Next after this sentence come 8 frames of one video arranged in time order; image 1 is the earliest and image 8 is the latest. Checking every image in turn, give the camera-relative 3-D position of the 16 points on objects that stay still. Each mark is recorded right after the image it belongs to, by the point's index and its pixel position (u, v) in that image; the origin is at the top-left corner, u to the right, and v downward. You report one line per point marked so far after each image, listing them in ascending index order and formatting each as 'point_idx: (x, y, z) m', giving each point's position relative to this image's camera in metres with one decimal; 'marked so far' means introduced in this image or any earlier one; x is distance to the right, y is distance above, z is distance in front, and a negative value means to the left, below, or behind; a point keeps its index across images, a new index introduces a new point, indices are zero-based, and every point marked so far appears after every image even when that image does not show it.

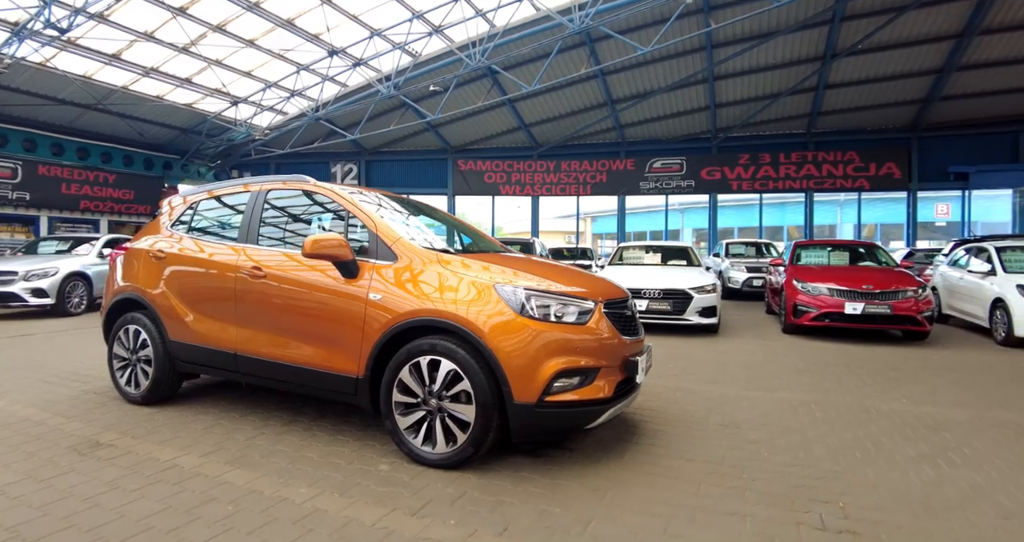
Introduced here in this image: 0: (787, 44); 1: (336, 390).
0: (+8.1, +6.8, +14.7) m
1: (-1.1, -0.8, +3.2) m
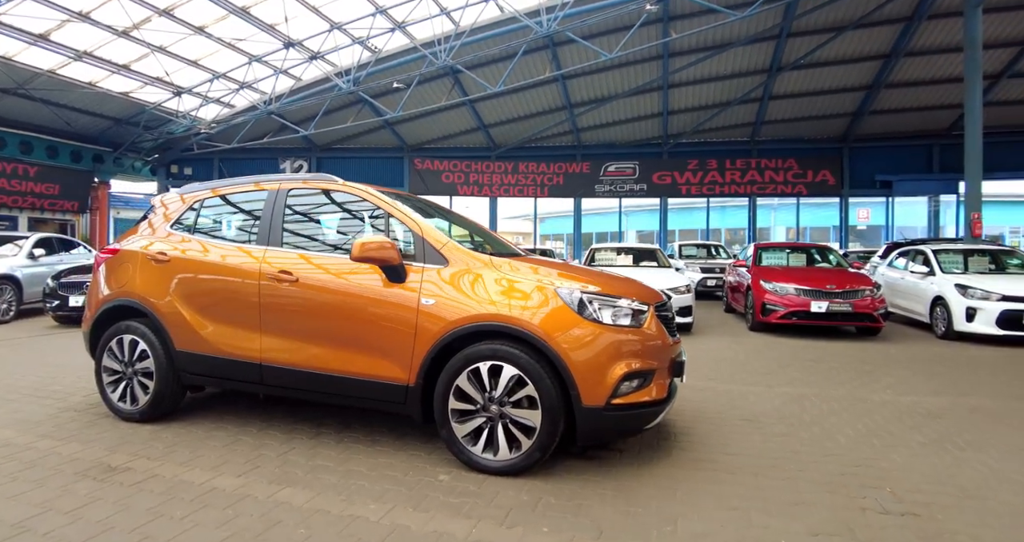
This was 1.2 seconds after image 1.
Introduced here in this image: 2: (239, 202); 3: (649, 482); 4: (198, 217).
0: (+7.0, +6.8, +15.6) m
1: (-0.8, -0.8, +3.1) m
2: (-2.2, +0.5, +3.8) m
3: (+0.8, -1.2, +2.8) m
4: (-2.8, +0.4, +3.9) m
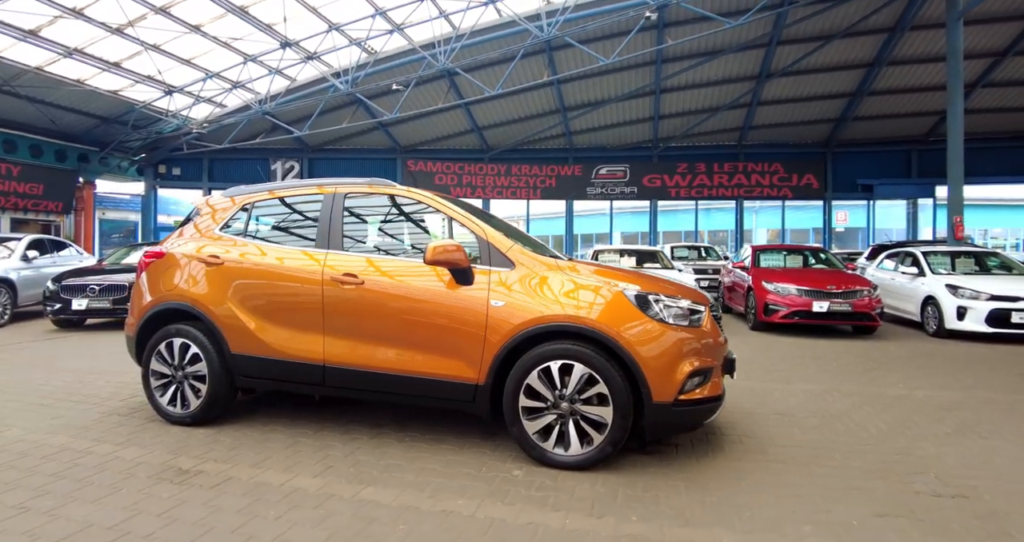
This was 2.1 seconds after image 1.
0: (+6.8, +6.7, +16.0) m
1: (-0.4, -0.8, +3.1) m
2: (-1.9, +0.5, +3.8) m
3: (+1.2, -1.2, +2.9) m
4: (-2.5, +0.4, +3.9) m
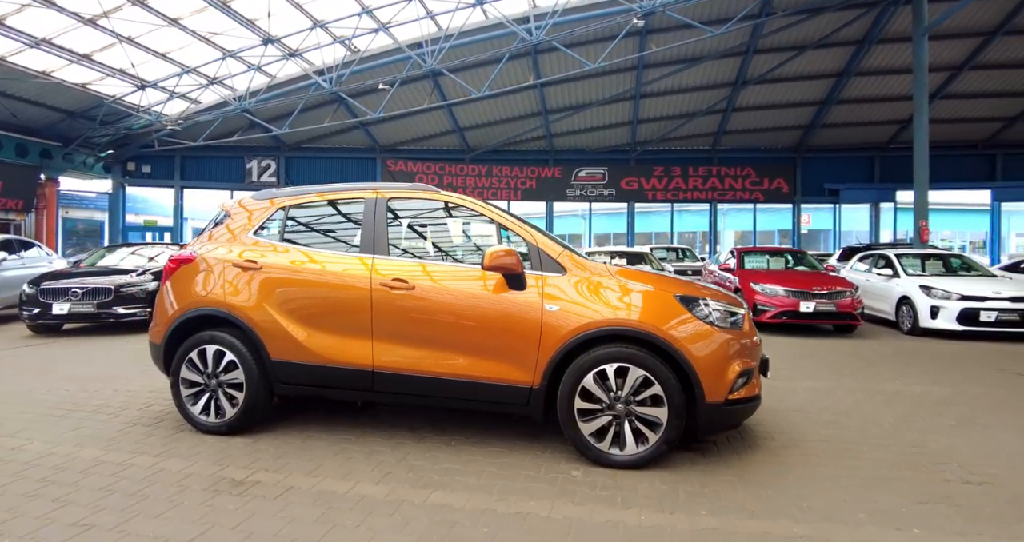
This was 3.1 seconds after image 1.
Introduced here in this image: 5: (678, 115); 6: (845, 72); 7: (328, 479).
0: (+6.3, +6.7, +16.4) m
1: (0.0, -0.8, +3.2) m
2: (-1.6, +0.4, +3.7) m
3: (+1.5, -1.2, +3.1) m
4: (-2.2, +0.3, +3.8) m
5: (+6.3, +6.0, +19.2) m
6: (+10.9, +6.6, +16.3) m
7: (-1.1, -1.2, +2.9) m
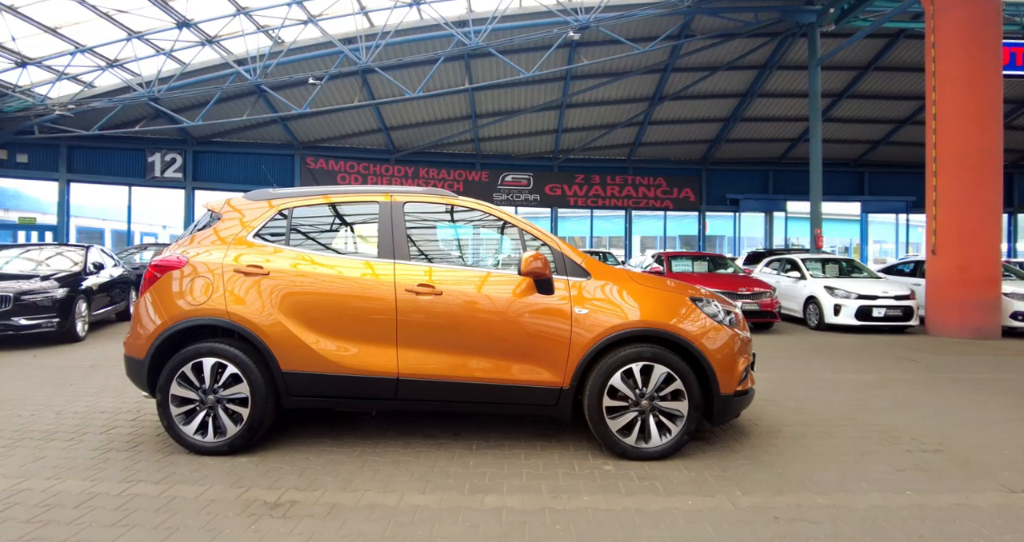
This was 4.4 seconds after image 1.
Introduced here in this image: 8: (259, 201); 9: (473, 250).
0: (+4.0, +6.6, +17.5) m
1: (+0.1, -0.9, +3.3) m
2: (-1.5, +0.4, +3.5) m
3: (+1.7, -1.3, +3.4) m
4: (-2.1, +0.3, +3.5) m
5: (+3.5, +5.9, +20.2) m
6: (+8.6, +6.5, +18.2) m
7: (-0.8, -1.2, +2.8) m
8: (-1.8, +0.5, +3.7) m
9: (-0.4, +0.2, +3.5) m
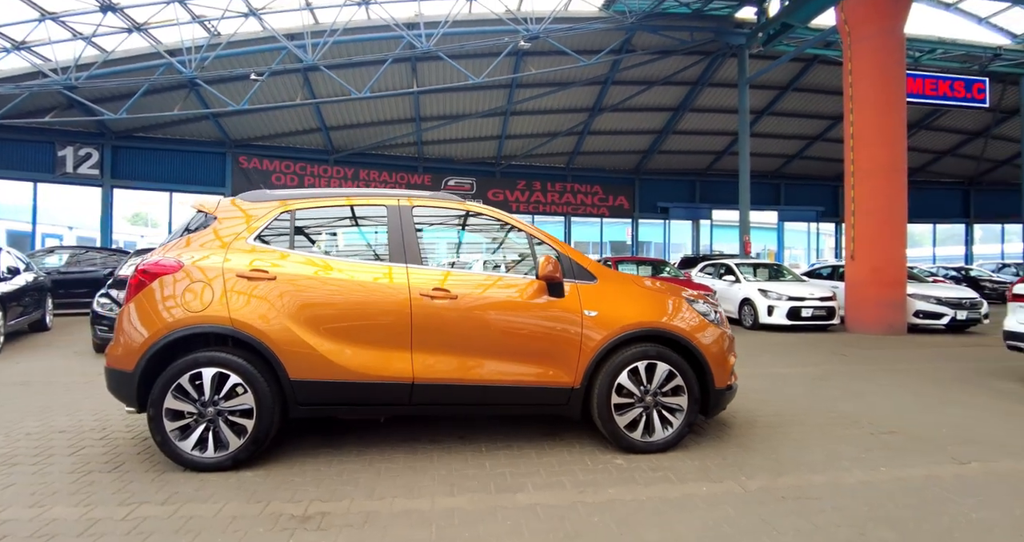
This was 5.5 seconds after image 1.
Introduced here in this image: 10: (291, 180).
0: (+2.2, +6.4, +18.0) m
1: (+0.2, -0.9, +3.4) m
2: (-1.4, +0.4, +3.4) m
3: (+1.8, -1.3, +3.7) m
4: (-2.0, +0.2, +3.4) m
5: (+1.3, +5.7, +20.7) m
6: (+6.6, +6.4, +19.3) m
7: (-0.6, -1.3, +2.7) m
8: (-1.8, +0.5, +3.5) m
9: (-0.3, +0.1, +3.5) m
10: (-8.1, +3.4, +18.6) m
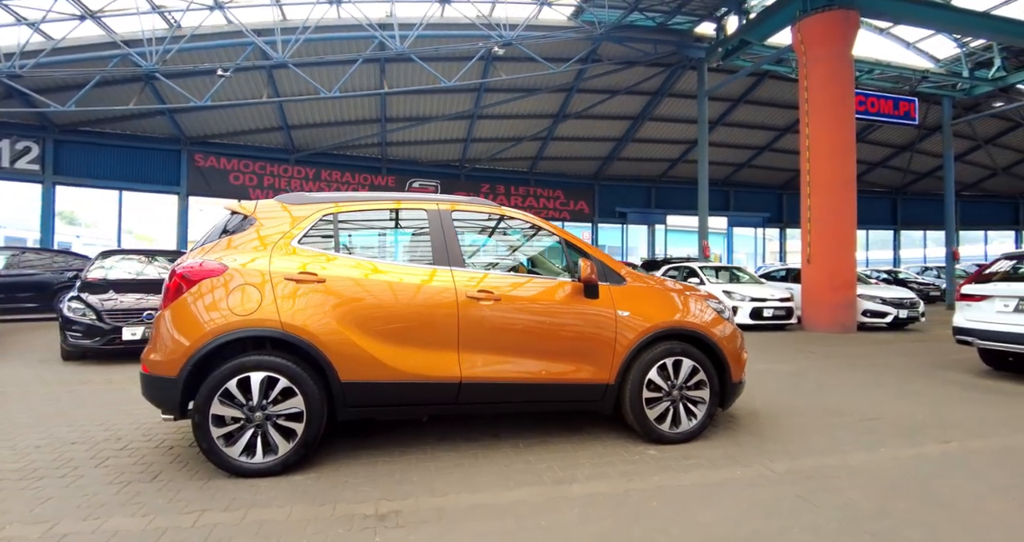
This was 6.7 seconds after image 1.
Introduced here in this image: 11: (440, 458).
0: (+1.0, +6.3, +18.4) m
1: (+0.5, -0.9, +3.5) m
2: (-1.1, +0.3, +3.5) m
3: (+2.0, -1.3, +4.1) m
4: (-1.8, +0.2, +3.3) m
5: (-0.1, +5.6, +20.9) m
6: (+5.3, +6.3, +20.1) m
7: (-0.3, -1.3, +2.8) m
8: (-1.5, +0.5, +3.5) m
9: (0.0, +0.1, +3.7) m
10: (-9.2, +3.3, +17.9) m
11: (-0.5, -1.3, +3.3) m
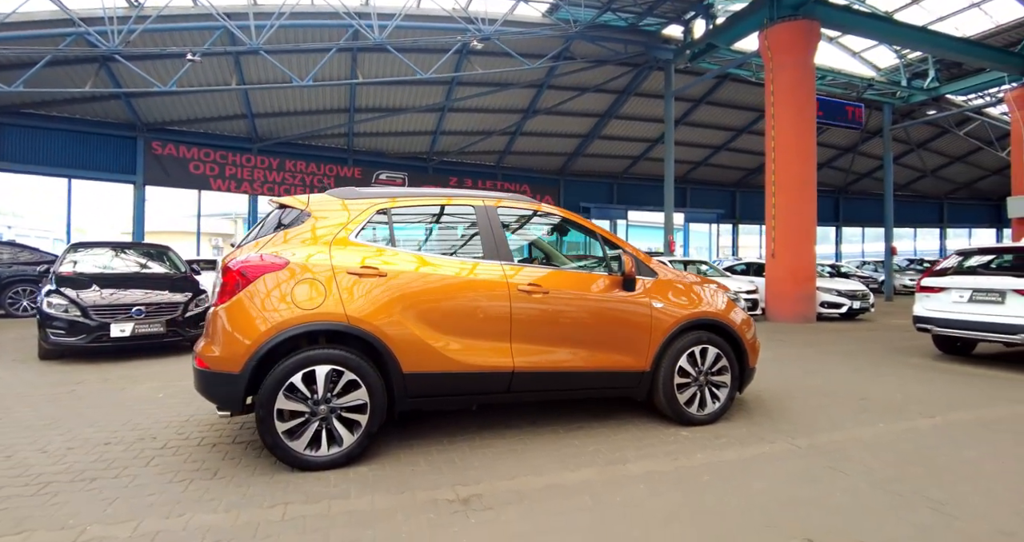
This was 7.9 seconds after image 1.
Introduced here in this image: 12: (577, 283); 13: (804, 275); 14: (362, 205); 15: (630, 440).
0: (0.0, +6.6, +18.5) m
1: (+0.8, -0.9, +3.8) m
2: (-0.8, +0.4, +3.5) m
3: (+2.3, -1.3, +4.4) m
4: (-1.4, +0.3, +3.3) m
5: (-1.3, +5.9, +20.9) m
6: (+4.1, +6.5, +20.6) m
7: (+0.1, -1.2, +3.0) m
8: (-1.2, +0.5, +3.6) m
9: (+0.3, +0.1, +3.8) m
10: (-10.1, +3.5, +17.1) m
11: (-0.2, -1.2, +3.5) m
12: (+0.5, -0.1, +3.7) m
13: (+7.0, -0.1, +11.8) m
14: (-1.0, +0.5, +3.5) m
15: (+0.8, -1.2, +3.6) m
